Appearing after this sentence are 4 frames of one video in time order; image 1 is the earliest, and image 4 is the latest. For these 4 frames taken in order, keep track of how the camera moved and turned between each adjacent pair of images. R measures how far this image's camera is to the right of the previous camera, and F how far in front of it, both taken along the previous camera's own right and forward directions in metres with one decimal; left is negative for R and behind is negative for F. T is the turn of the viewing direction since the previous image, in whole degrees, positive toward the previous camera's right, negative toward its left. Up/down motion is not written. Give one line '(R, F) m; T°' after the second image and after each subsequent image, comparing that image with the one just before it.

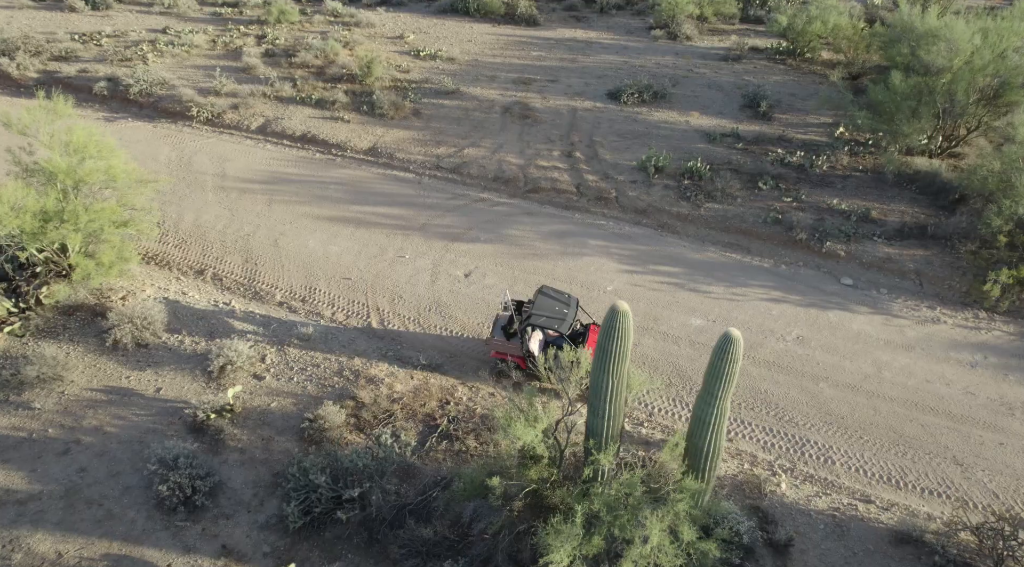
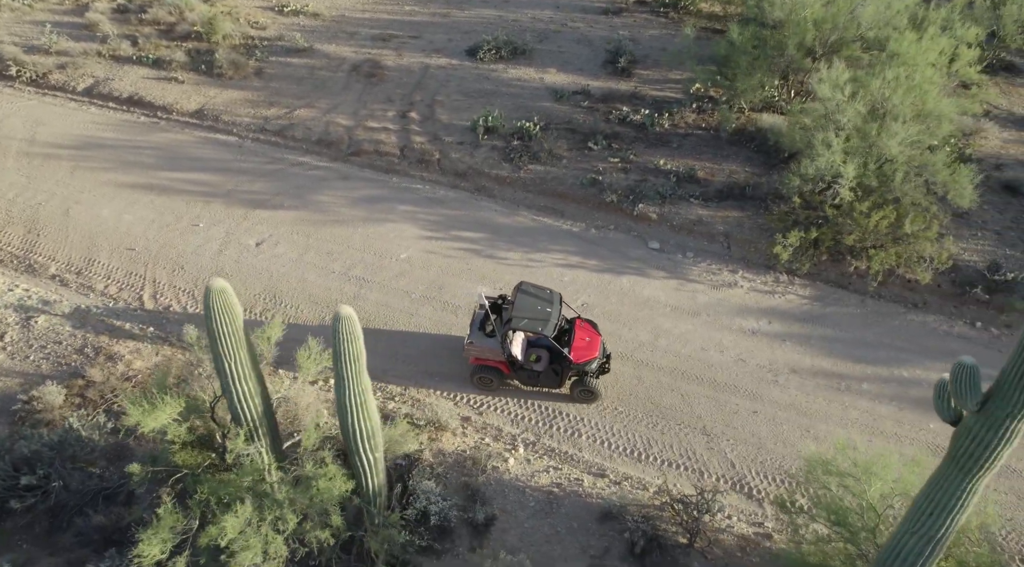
(+3.3, +0.4) m; +1°
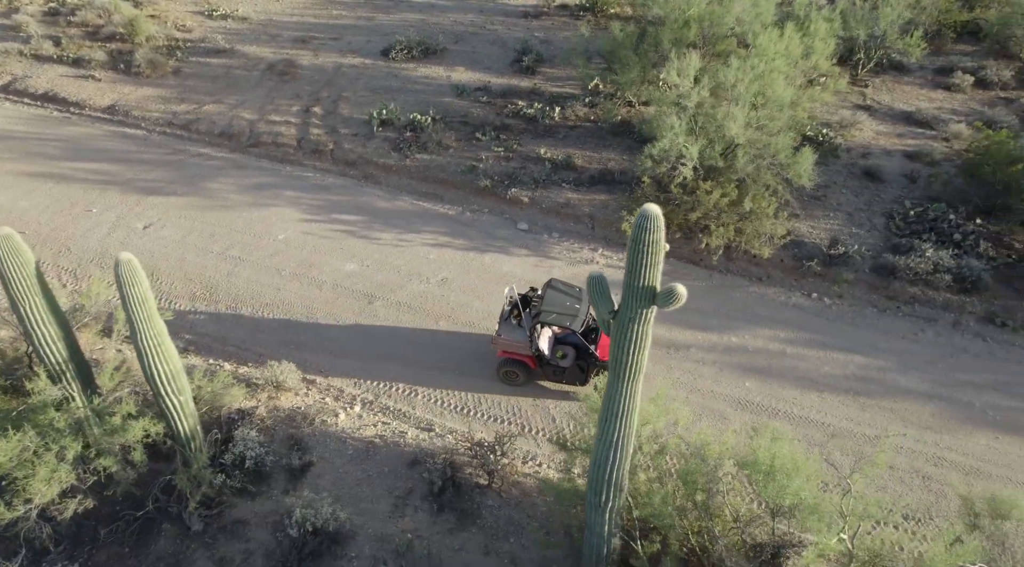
(+2.2, -0.8) m; 0°
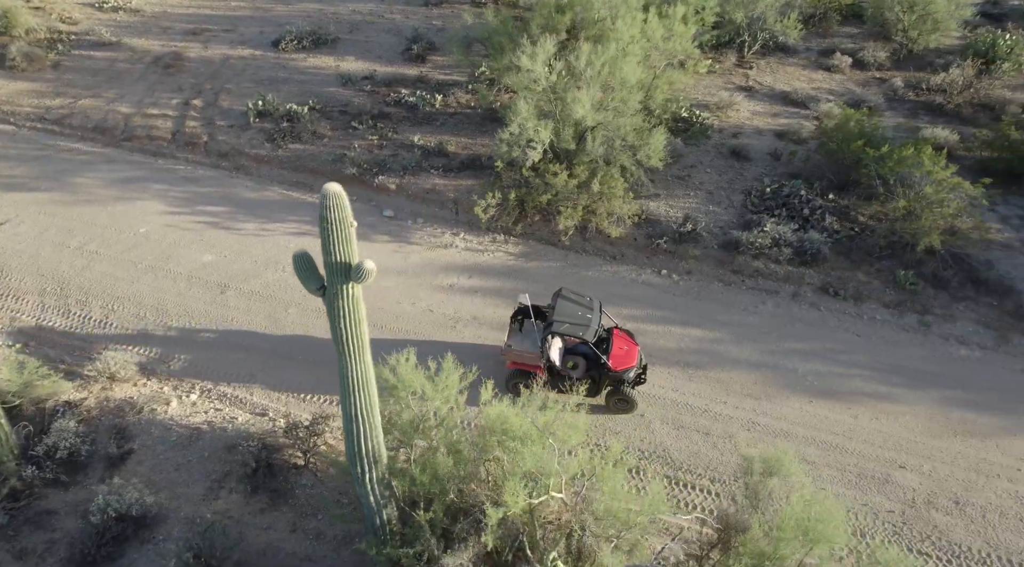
(+1.9, -0.2) m; +2°
